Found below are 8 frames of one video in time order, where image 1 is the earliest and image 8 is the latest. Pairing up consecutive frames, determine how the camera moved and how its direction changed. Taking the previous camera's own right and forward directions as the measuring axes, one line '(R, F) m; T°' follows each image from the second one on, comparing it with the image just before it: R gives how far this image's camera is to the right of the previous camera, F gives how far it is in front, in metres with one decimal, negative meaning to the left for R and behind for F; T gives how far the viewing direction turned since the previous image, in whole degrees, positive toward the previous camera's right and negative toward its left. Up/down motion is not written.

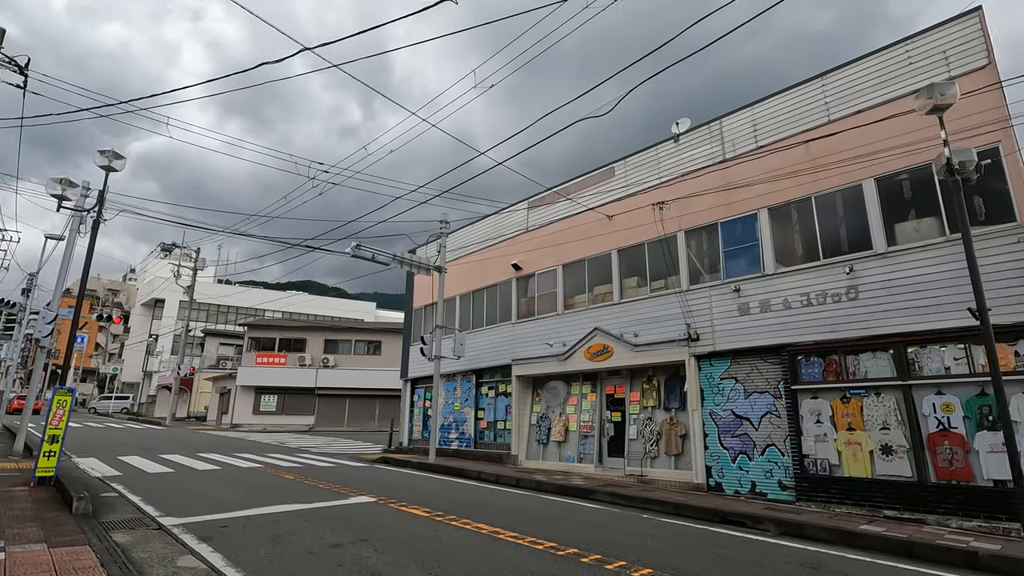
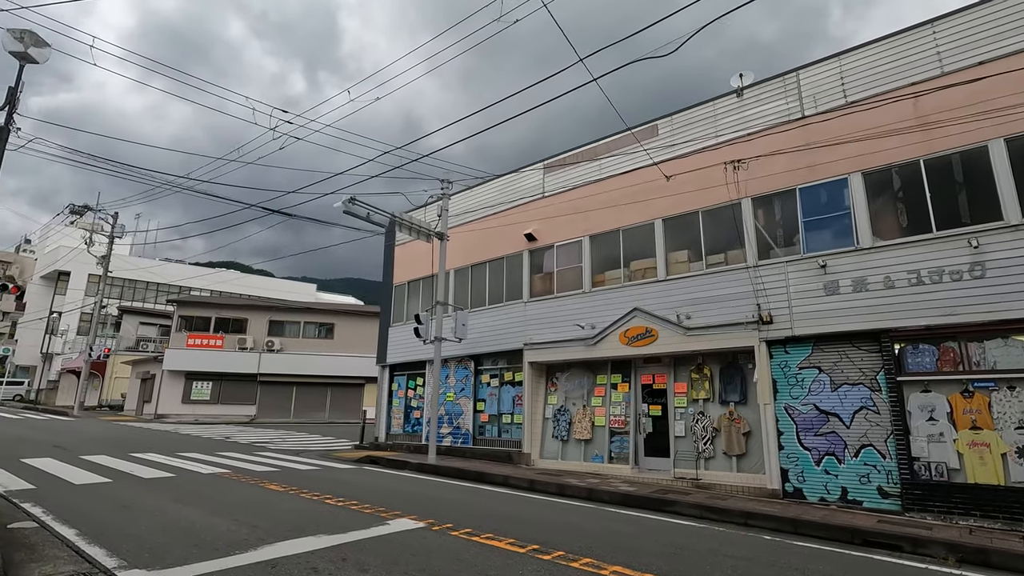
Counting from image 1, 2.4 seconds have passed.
(-2.1, +2.4) m; +7°
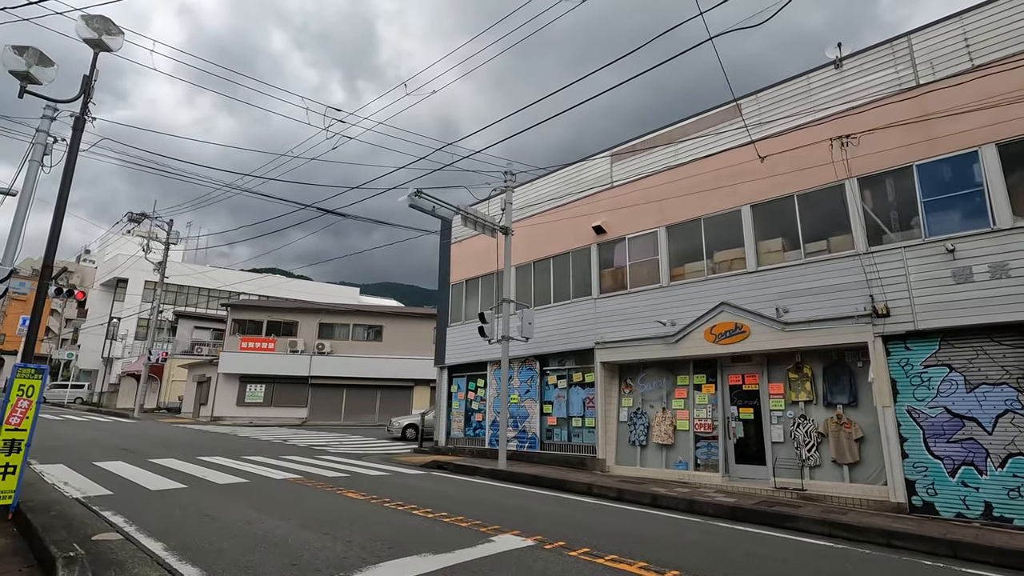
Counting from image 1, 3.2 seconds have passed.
(-0.9, +0.7) m; -4°
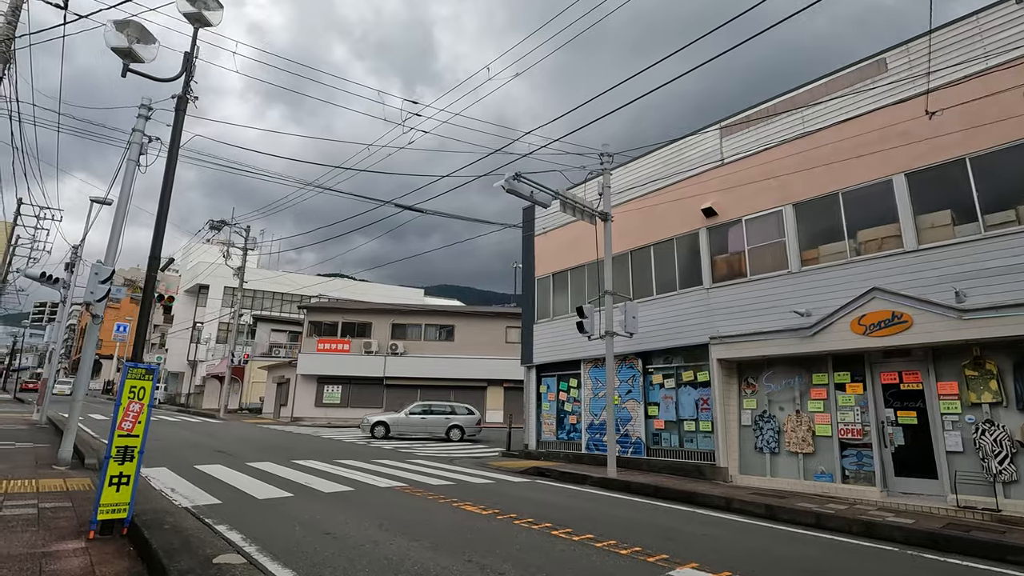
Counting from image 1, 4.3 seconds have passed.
(-1.1, +1.0) m; -6°
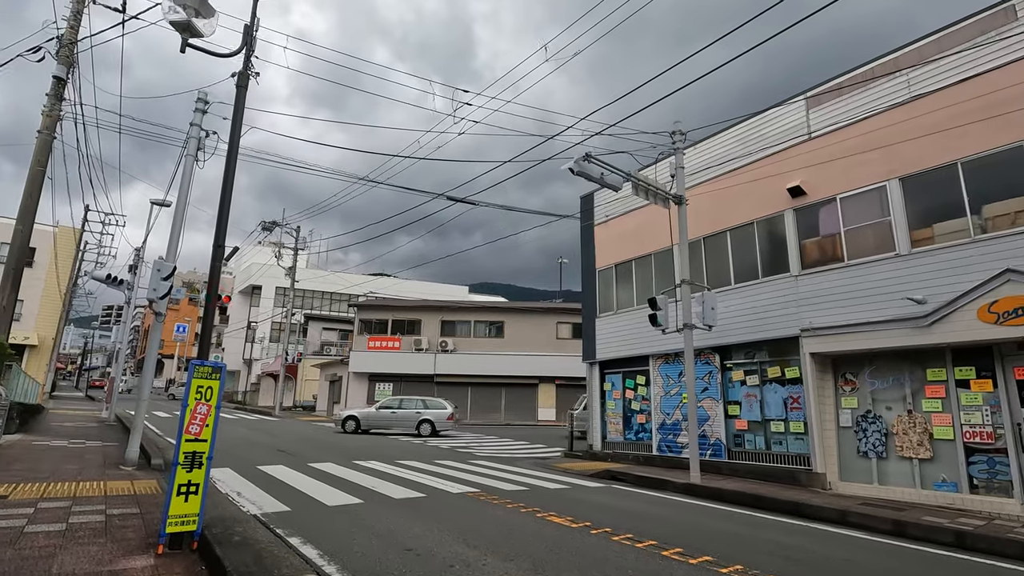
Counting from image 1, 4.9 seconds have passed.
(-0.6, +0.7) m; -4°
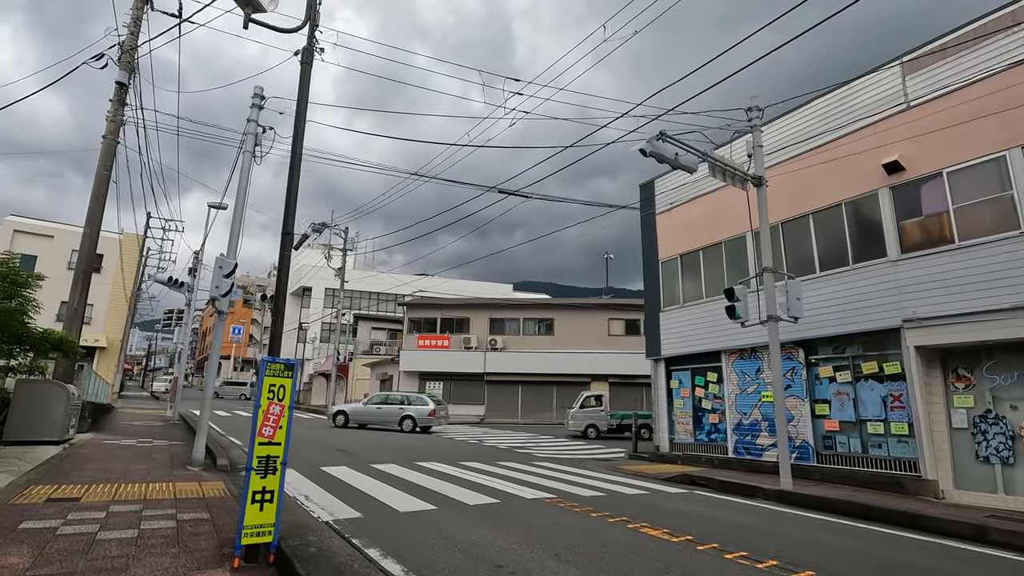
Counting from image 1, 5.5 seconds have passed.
(-0.5, +0.6) m; -4°
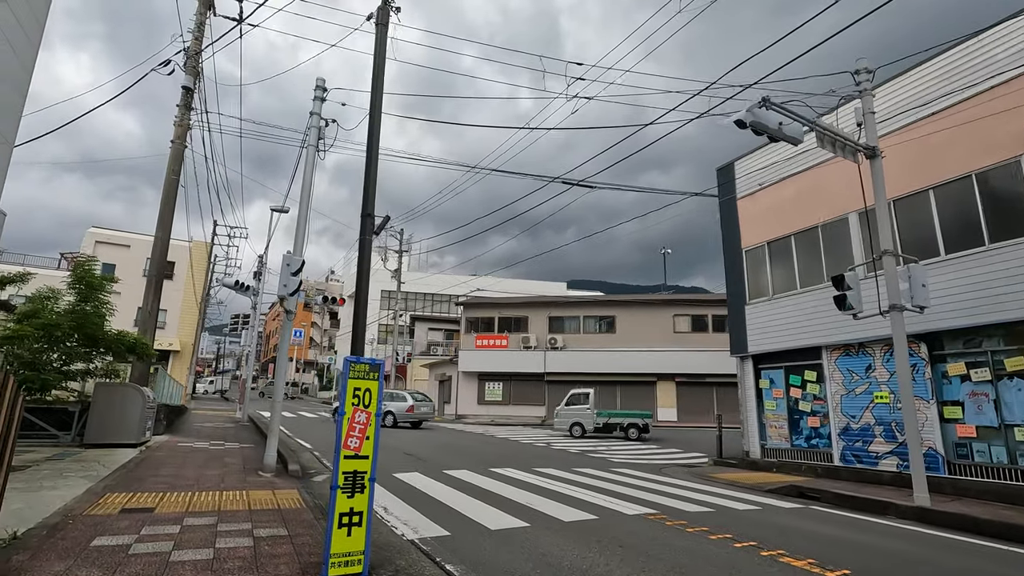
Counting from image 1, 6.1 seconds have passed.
(-0.6, +0.8) m; -5°
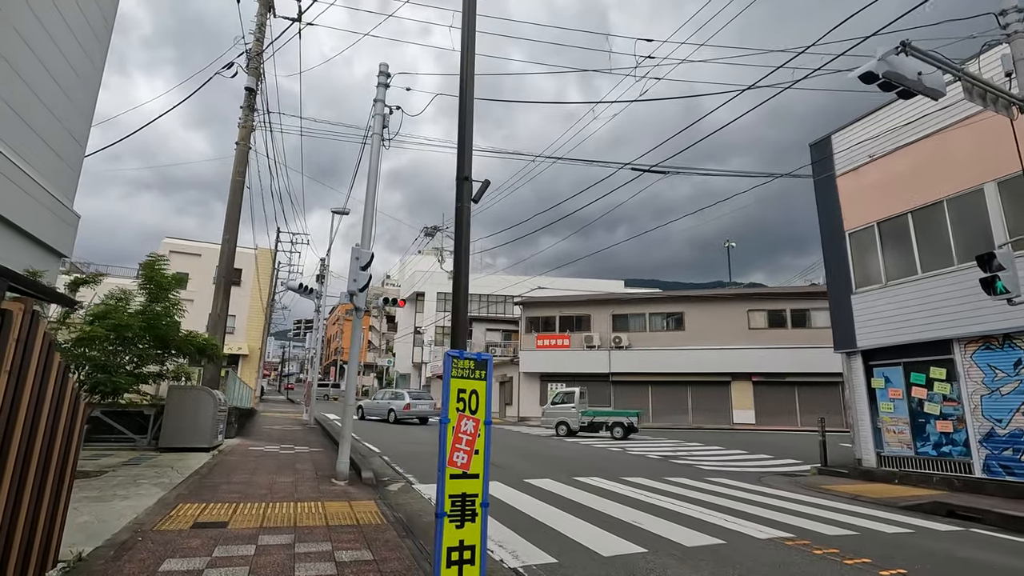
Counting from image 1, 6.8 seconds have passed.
(-0.6, +0.9) m; -5°
